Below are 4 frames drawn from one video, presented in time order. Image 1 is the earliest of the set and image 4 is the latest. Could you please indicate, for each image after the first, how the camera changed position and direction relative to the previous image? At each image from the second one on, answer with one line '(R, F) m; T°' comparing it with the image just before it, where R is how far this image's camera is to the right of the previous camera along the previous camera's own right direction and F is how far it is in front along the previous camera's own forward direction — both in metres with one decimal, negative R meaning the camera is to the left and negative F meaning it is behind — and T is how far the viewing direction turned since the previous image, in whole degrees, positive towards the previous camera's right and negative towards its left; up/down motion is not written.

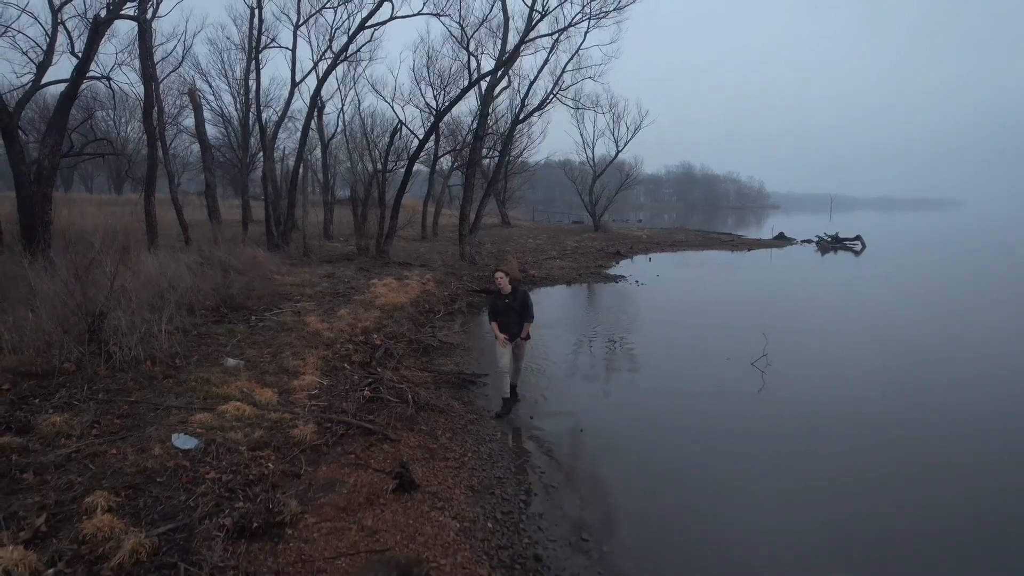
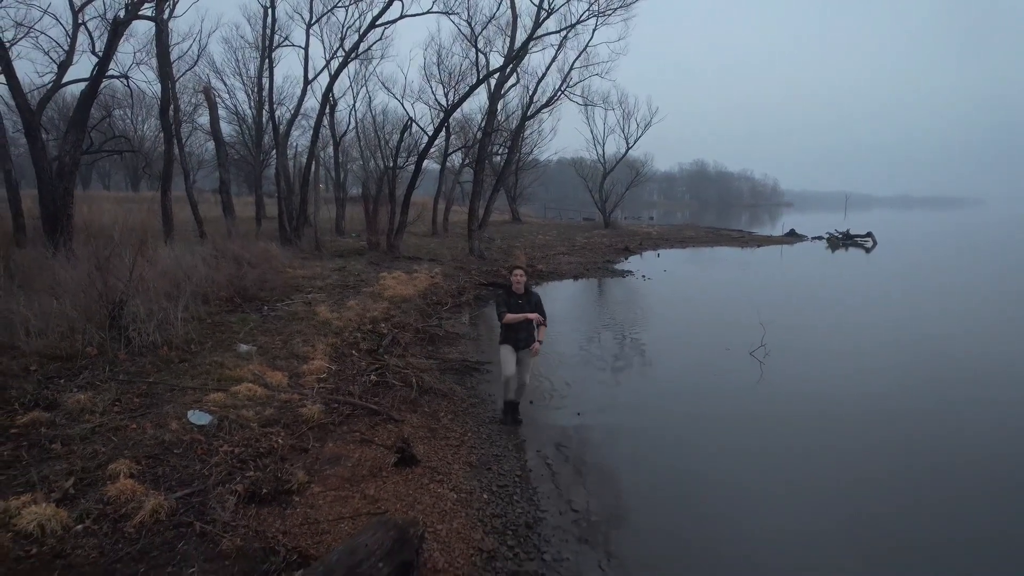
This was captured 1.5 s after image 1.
(+0.1, -0.2) m; -1°
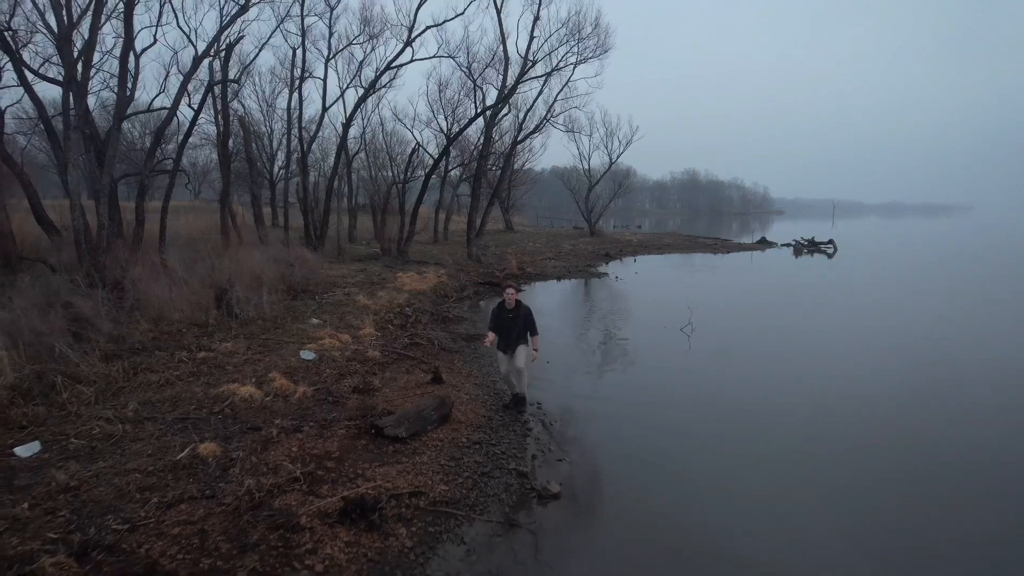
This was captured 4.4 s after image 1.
(+0.1, -2.8) m; +1°
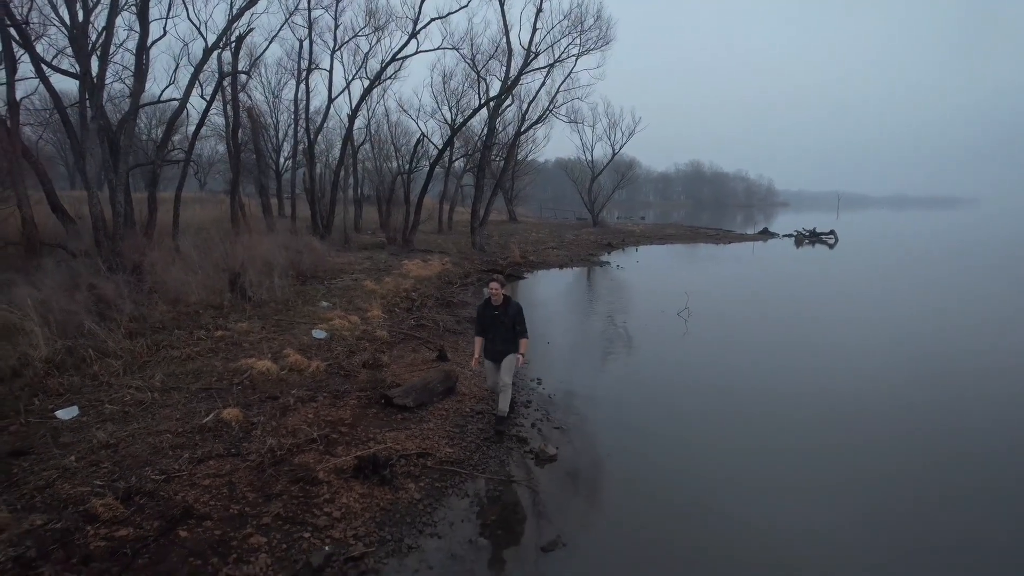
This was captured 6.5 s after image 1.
(0.0, -0.4) m; 0°
